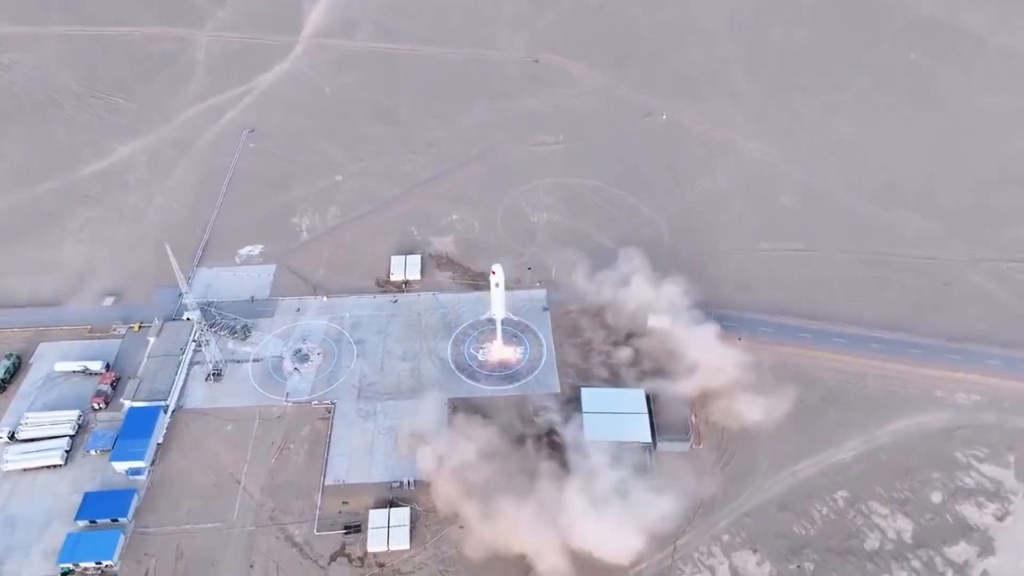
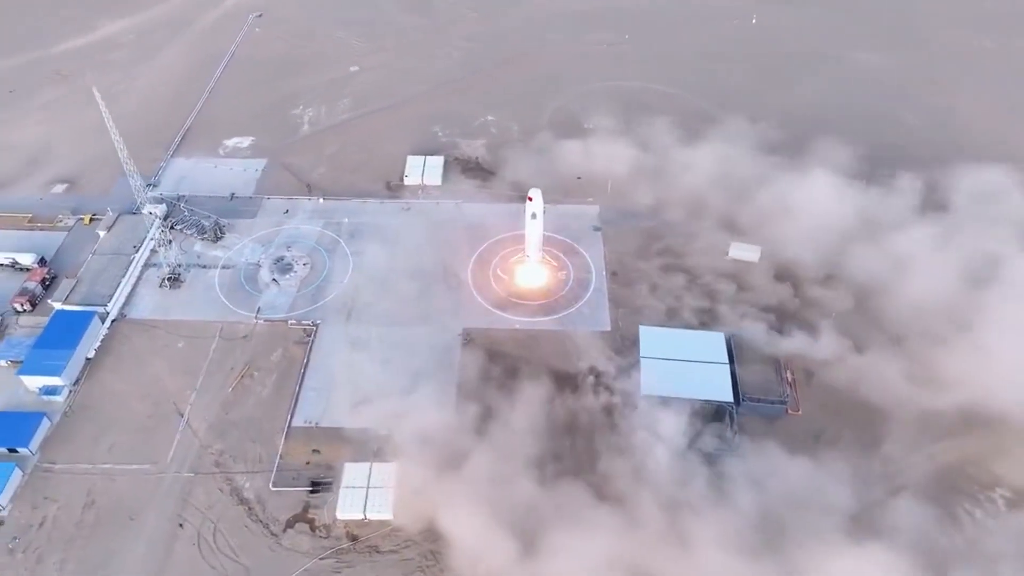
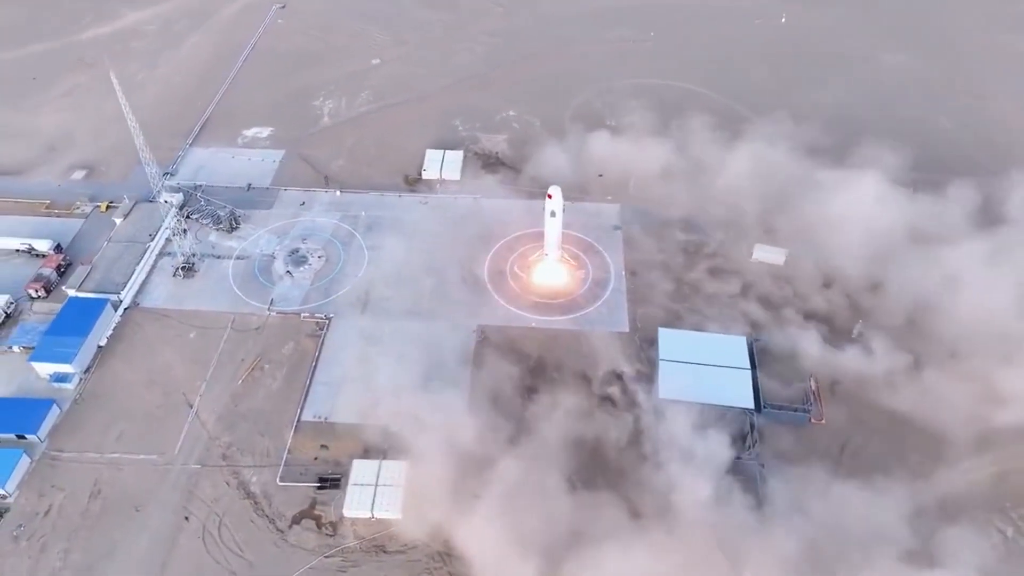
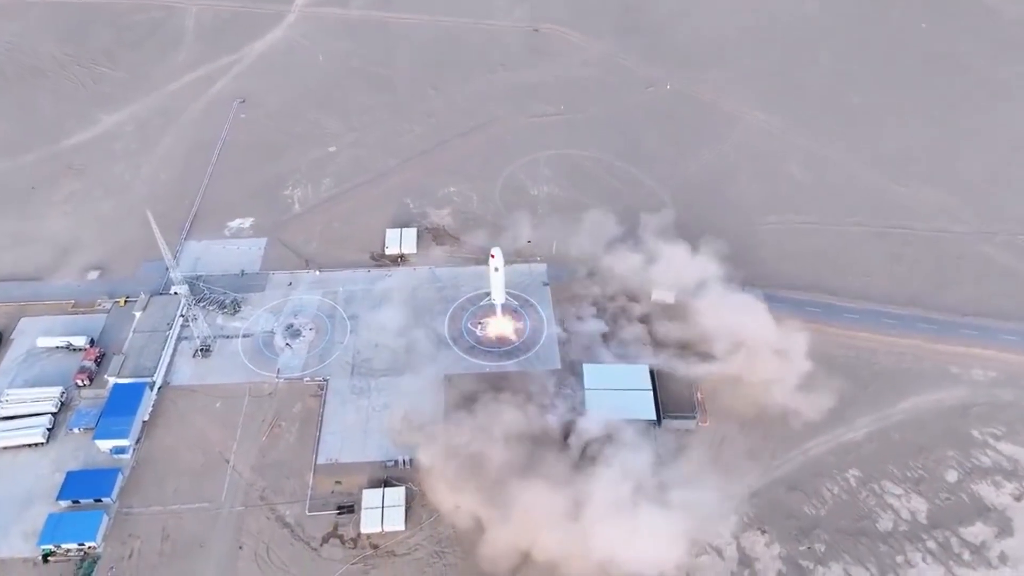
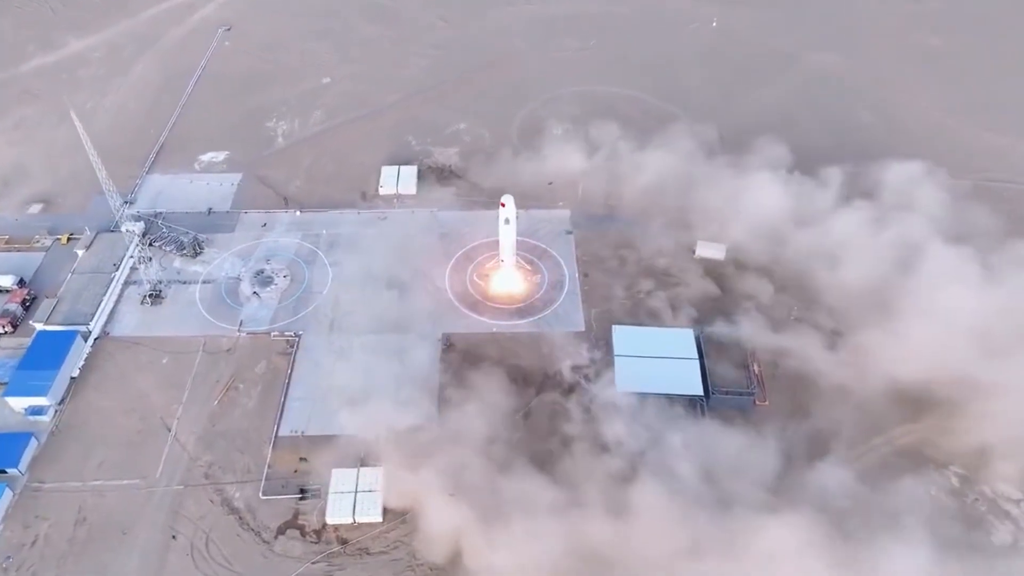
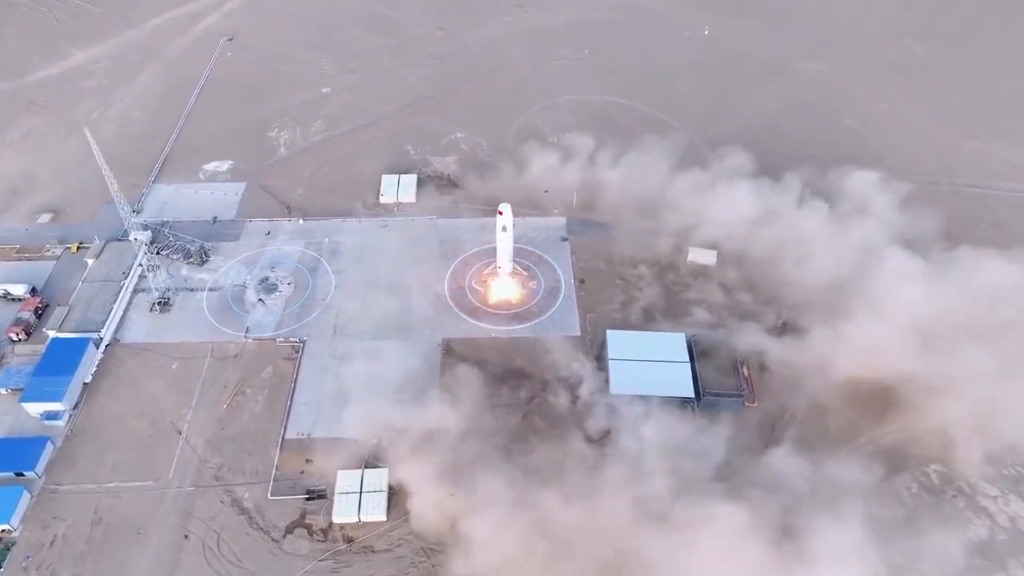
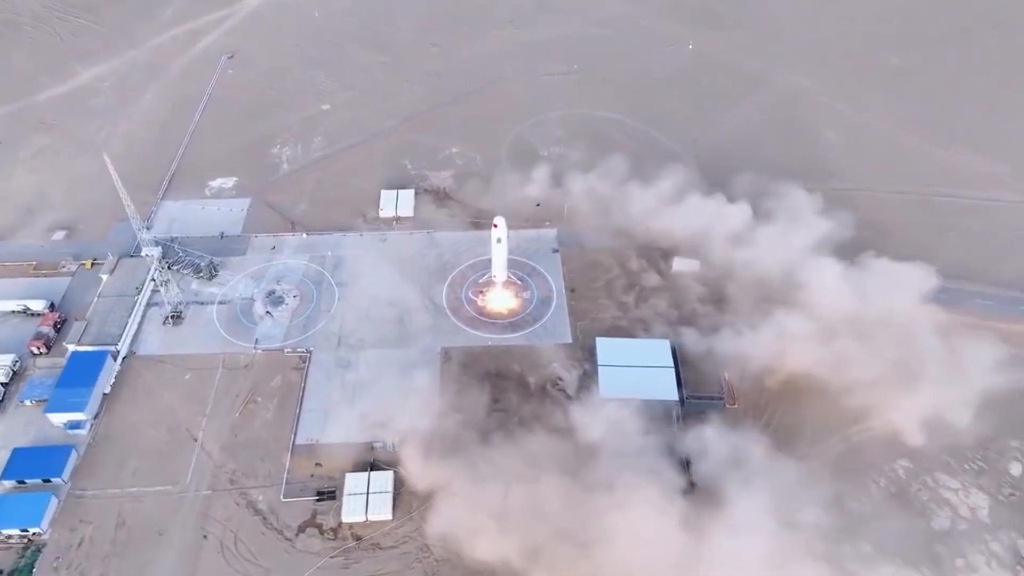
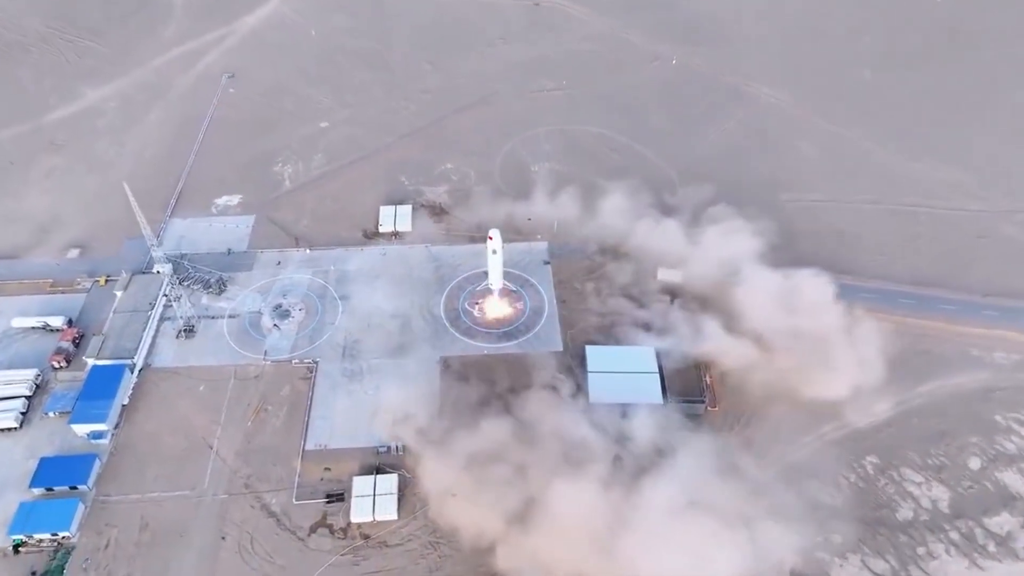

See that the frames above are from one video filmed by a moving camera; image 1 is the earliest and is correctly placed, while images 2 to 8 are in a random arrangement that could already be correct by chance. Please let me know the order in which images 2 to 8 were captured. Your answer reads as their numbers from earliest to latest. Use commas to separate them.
4, 8, 7, 6, 5, 2, 3
